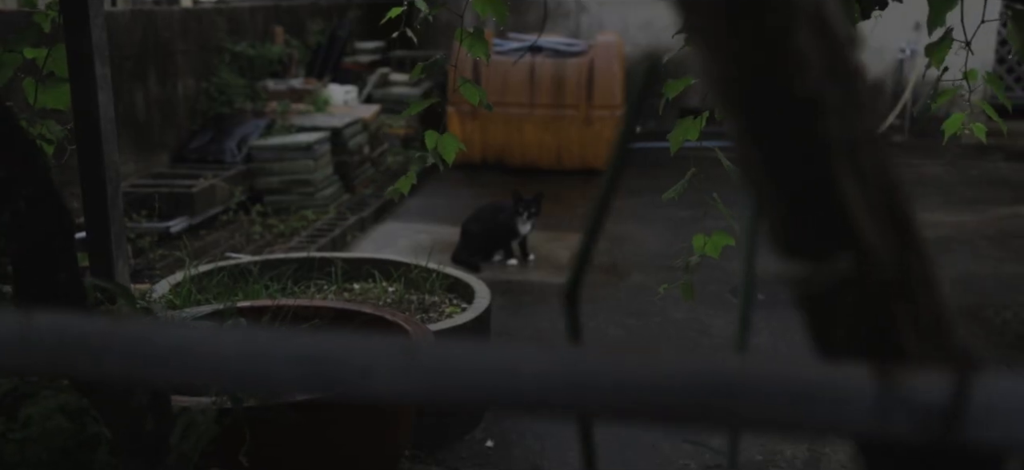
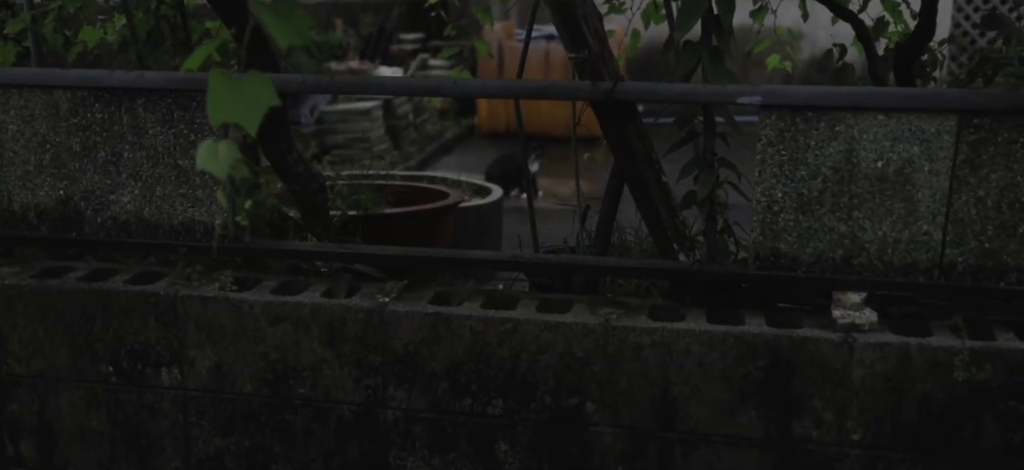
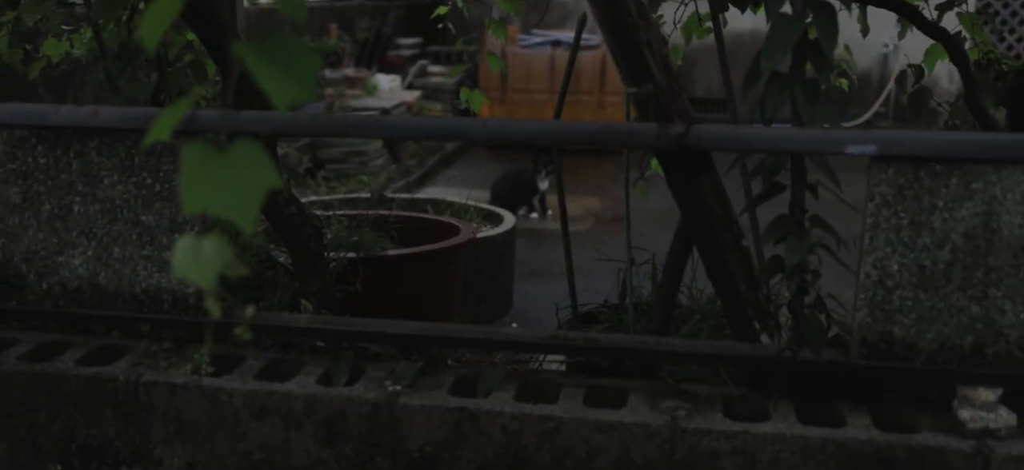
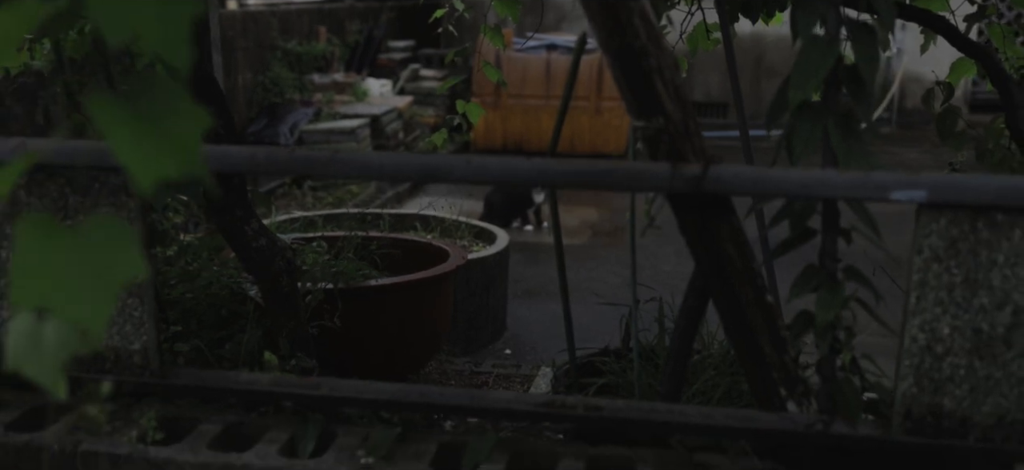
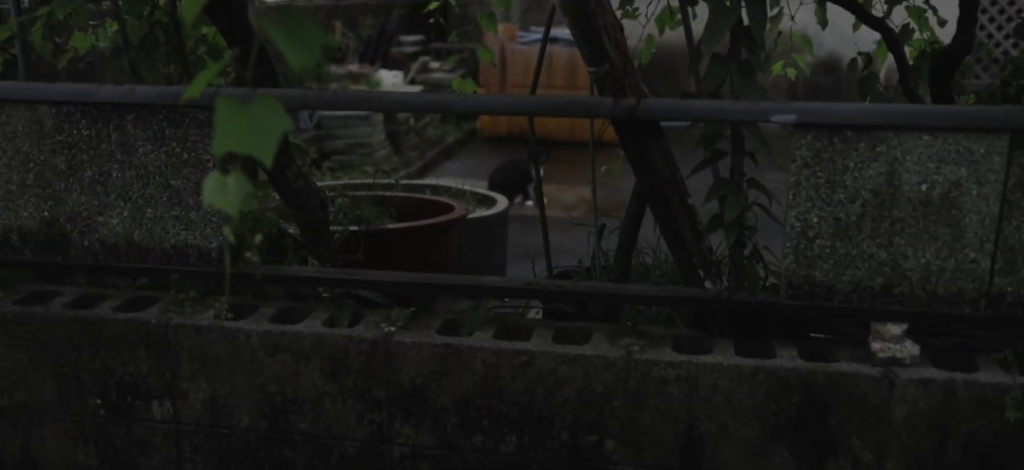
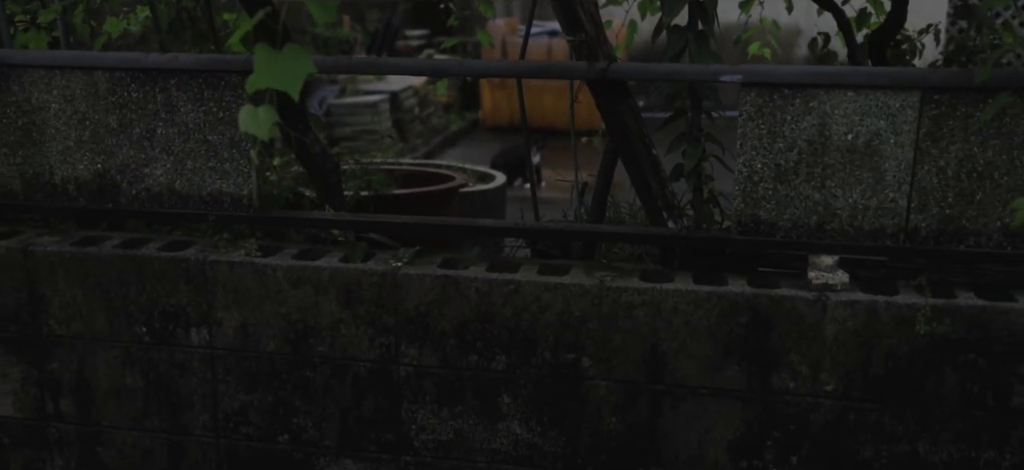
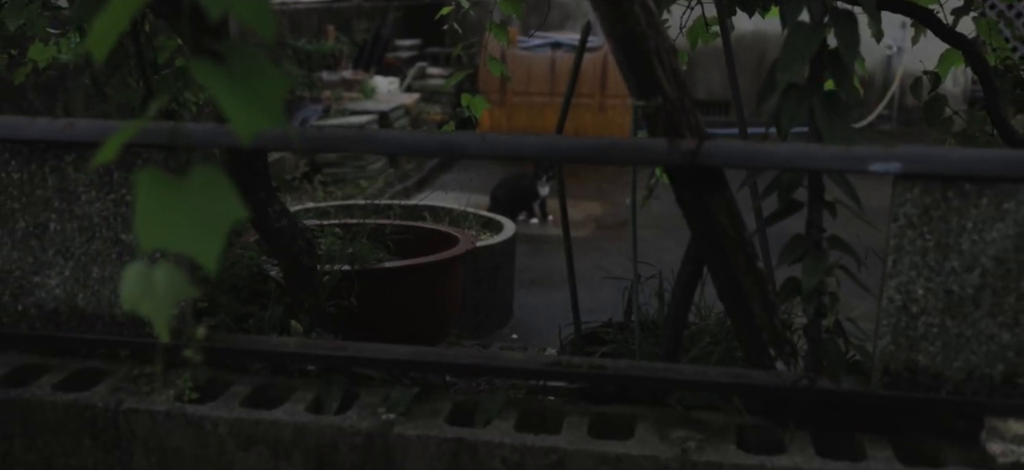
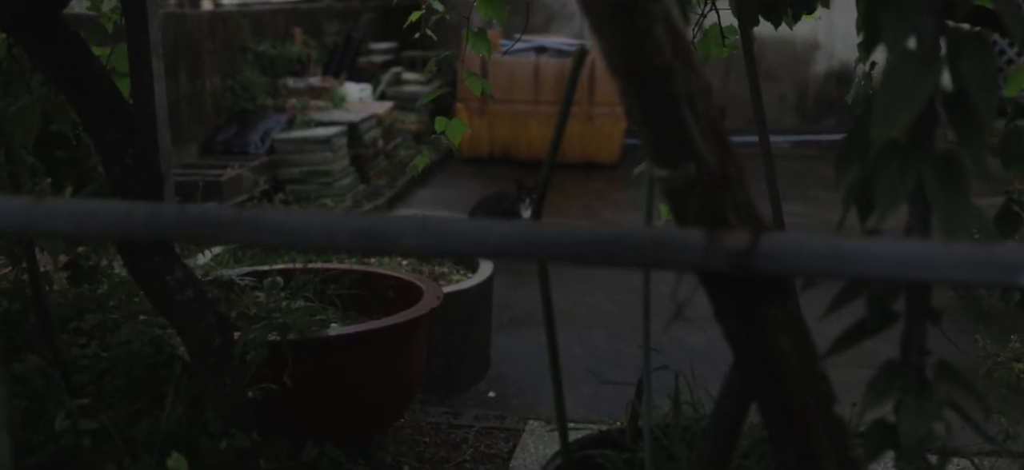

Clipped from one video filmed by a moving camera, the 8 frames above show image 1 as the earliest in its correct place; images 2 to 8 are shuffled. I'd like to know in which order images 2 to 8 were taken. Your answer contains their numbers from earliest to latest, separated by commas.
8, 4, 7, 3, 5, 2, 6
